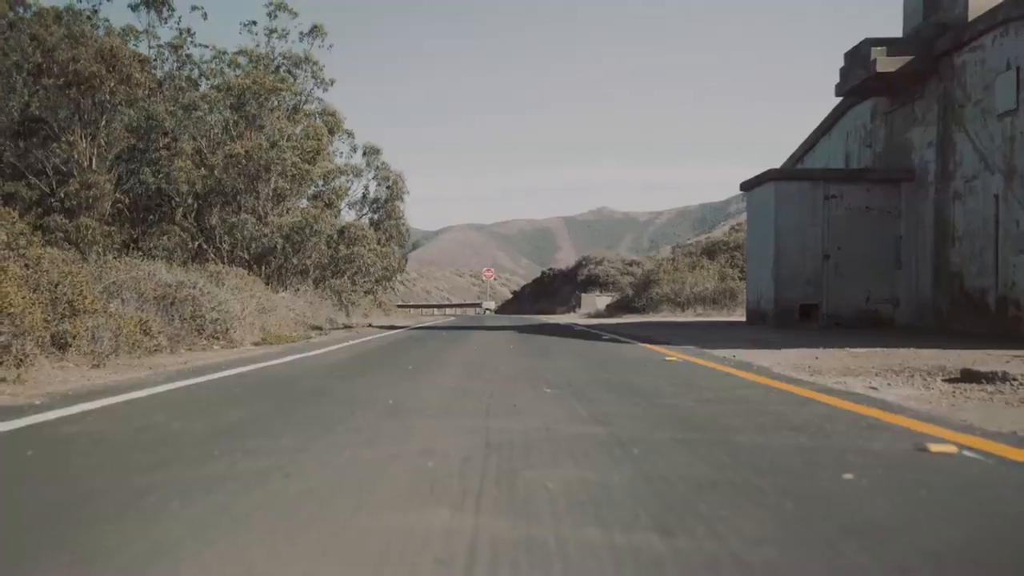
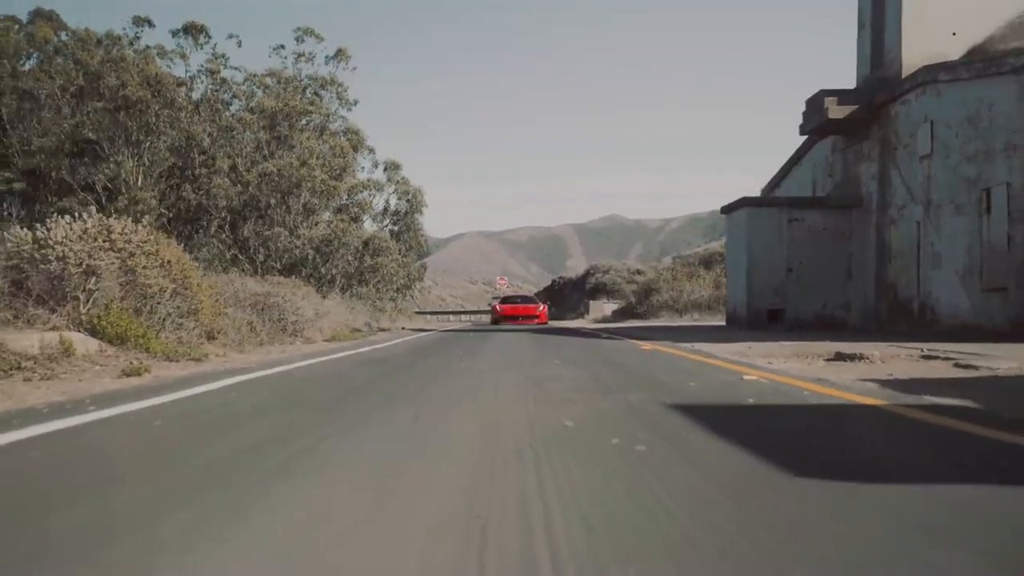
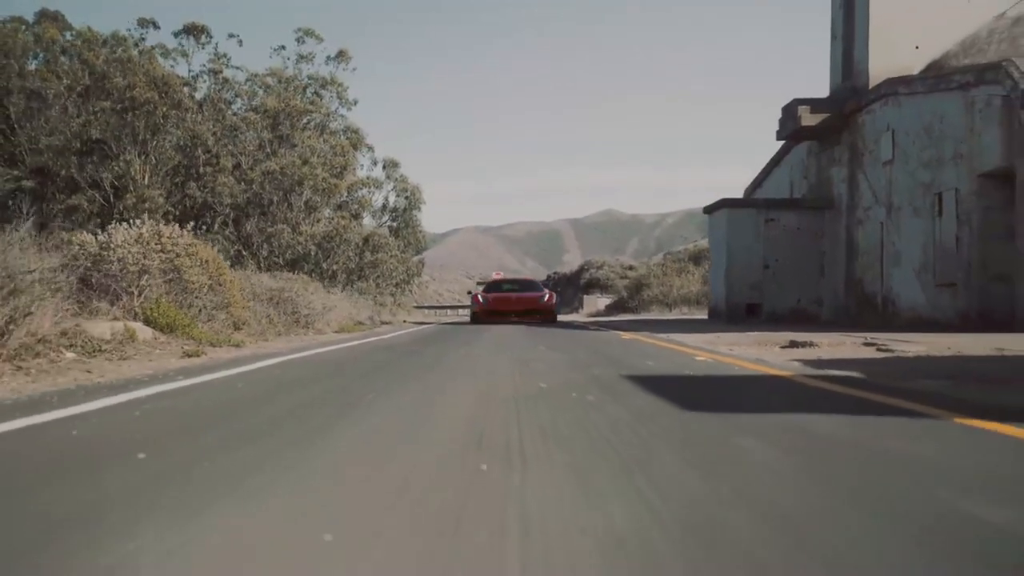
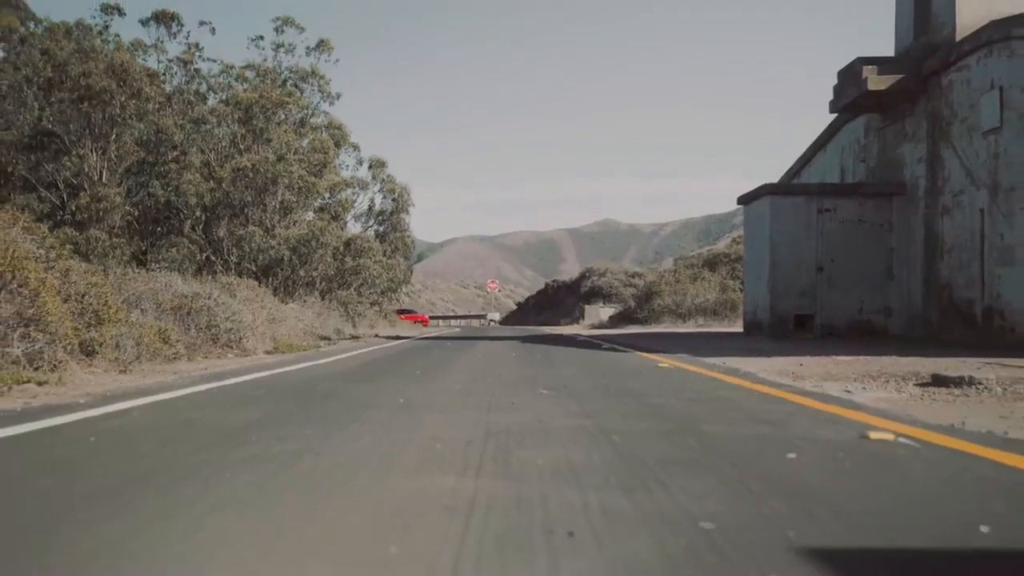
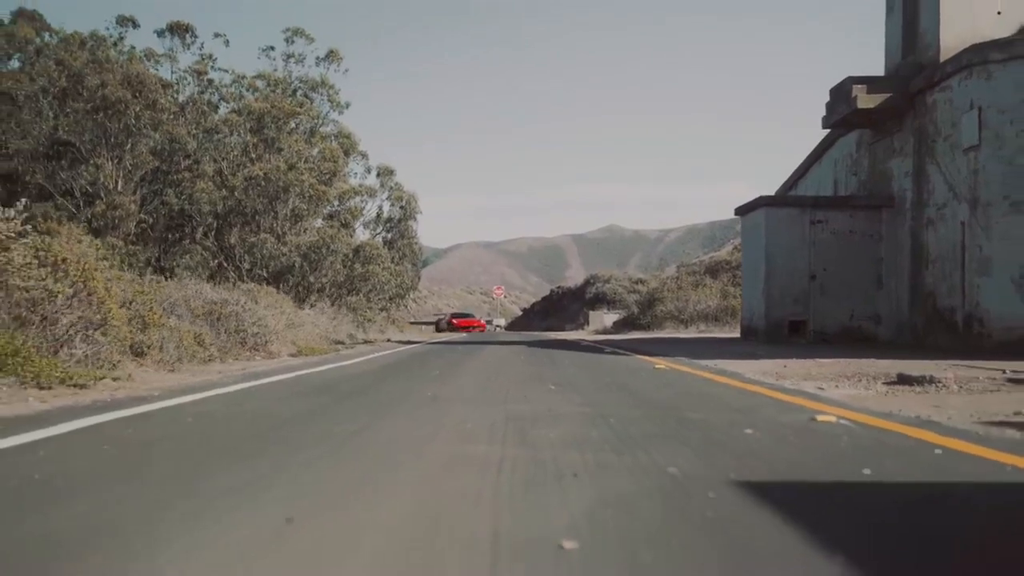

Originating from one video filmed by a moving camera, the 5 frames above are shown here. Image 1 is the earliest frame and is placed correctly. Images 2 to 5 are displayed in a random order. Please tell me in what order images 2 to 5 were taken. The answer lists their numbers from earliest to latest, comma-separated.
4, 5, 2, 3
